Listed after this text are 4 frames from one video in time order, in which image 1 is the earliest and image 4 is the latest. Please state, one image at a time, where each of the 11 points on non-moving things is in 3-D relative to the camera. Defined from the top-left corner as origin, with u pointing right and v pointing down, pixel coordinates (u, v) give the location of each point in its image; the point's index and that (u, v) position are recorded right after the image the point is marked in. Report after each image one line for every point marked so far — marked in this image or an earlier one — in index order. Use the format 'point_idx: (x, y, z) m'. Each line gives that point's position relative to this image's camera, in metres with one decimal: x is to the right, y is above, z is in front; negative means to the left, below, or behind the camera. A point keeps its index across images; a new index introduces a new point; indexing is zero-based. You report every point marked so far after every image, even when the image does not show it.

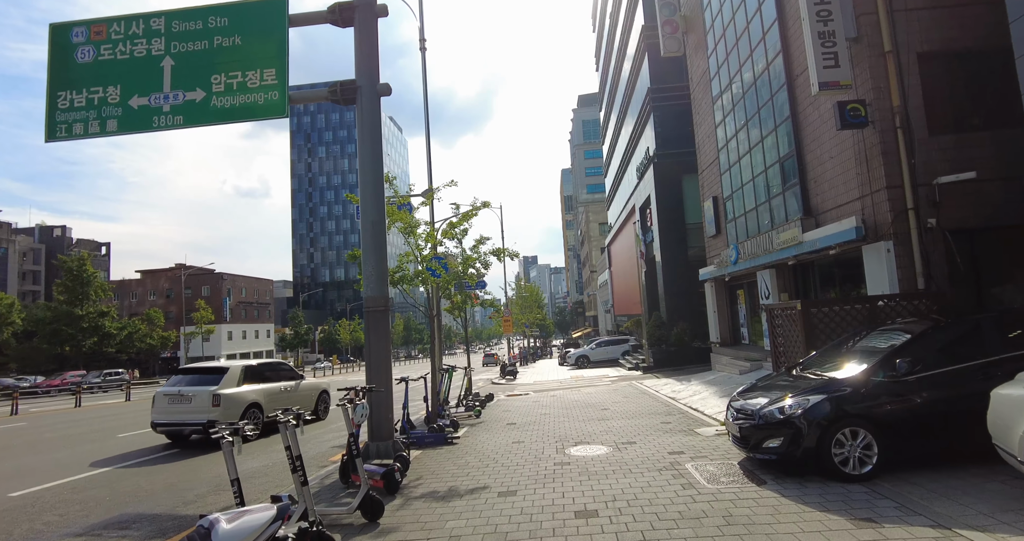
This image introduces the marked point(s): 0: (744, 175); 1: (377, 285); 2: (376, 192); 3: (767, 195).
0: (+7.0, +2.9, +17.6) m
1: (-2.2, -0.3, +9.2) m
2: (-2.2, +1.2, +9.4) m
3: (+6.9, +2.0, +15.9) m
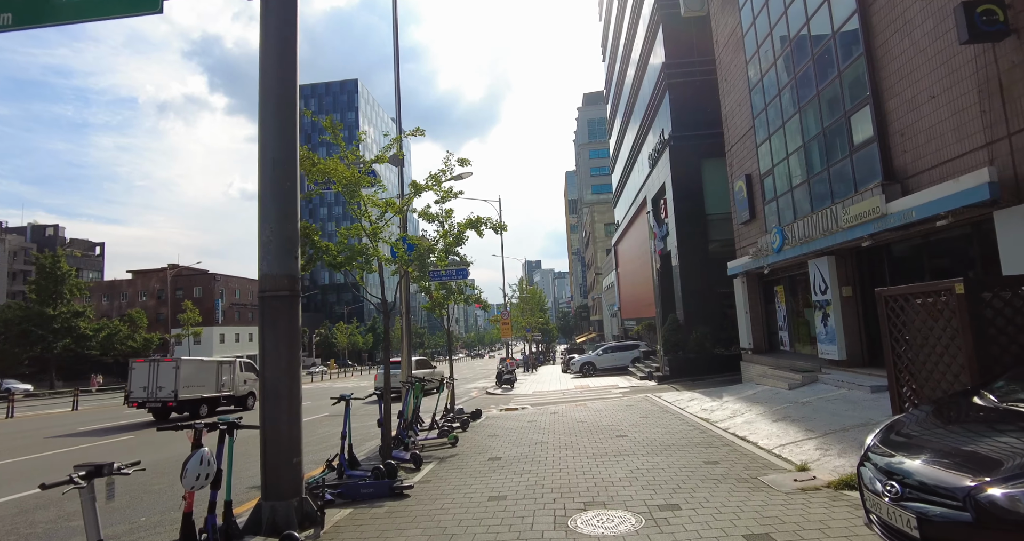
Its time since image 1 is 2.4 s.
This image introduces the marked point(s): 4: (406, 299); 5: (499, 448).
0: (+6.8, +3.1, +14.4) m
1: (-2.4, +0.1, +6.0) m
2: (-2.4, +1.6, +6.2) m
3: (+6.7, +2.3, +12.6) m
4: (-2.2, -0.6, +12.2) m
5: (-0.2, -3.0, +10.0) m
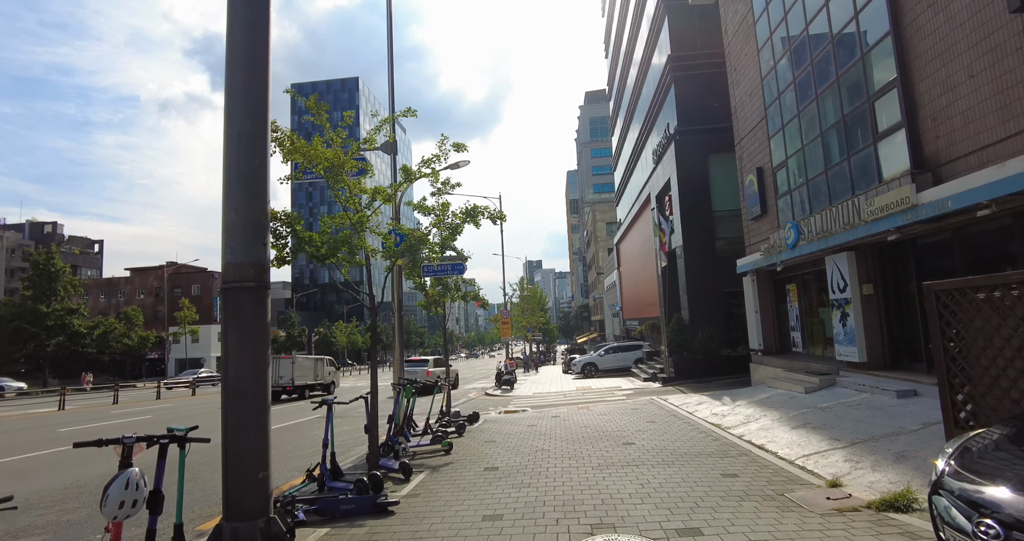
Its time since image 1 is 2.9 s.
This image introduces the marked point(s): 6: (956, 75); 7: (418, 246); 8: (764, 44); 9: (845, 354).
0: (+6.8, +3.2, +13.6) m
1: (-2.4, +0.2, +5.3) m
2: (-2.4, +1.7, +5.5) m
3: (+6.7, +2.4, +11.9) m
4: (-2.2, -0.5, +11.5) m
5: (-0.3, -2.9, +9.3) m
6: (+6.4, +2.8, +8.4) m
7: (-1.4, +0.4, +8.4) m
8: (+6.8, +6.1, +15.8) m
9: (+6.8, -1.7, +11.9) m
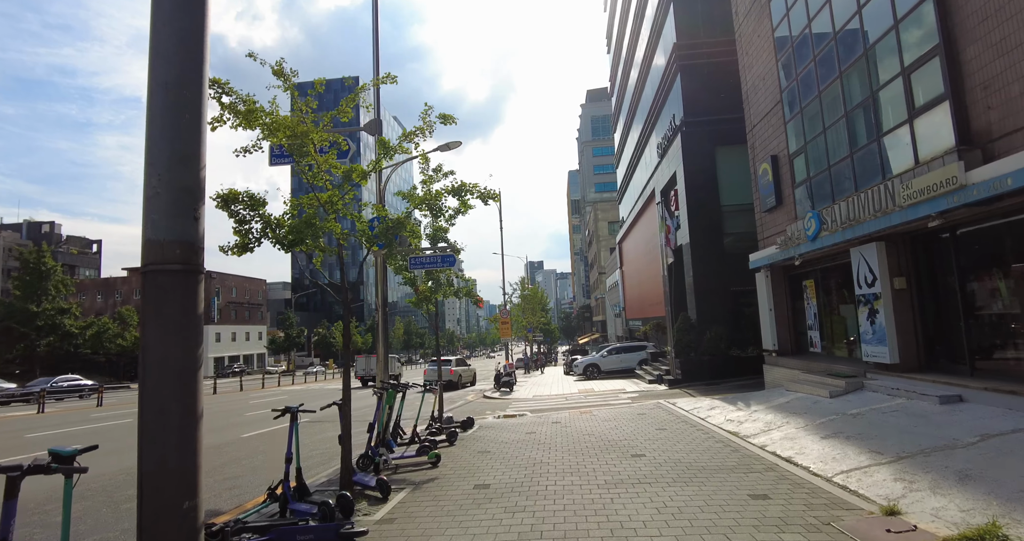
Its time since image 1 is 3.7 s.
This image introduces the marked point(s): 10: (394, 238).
0: (+6.7, +3.3, +12.6) m
1: (-2.5, +0.4, +4.3) m
2: (-2.5, +1.8, +4.4) m
3: (+6.6, +2.5, +10.9) m
4: (-2.3, -0.3, +10.4) m
5: (-0.3, -2.8, +8.2) m
6: (+6.3, +2.9, +7.4) m
7: (-1.4, +0.5, +7.4) m
8: (+6.8, +6.2, +14.8) m
9: (+6.7, -1.6, +10.9) m
10: (-1.5, +0.4, +7.4) m
